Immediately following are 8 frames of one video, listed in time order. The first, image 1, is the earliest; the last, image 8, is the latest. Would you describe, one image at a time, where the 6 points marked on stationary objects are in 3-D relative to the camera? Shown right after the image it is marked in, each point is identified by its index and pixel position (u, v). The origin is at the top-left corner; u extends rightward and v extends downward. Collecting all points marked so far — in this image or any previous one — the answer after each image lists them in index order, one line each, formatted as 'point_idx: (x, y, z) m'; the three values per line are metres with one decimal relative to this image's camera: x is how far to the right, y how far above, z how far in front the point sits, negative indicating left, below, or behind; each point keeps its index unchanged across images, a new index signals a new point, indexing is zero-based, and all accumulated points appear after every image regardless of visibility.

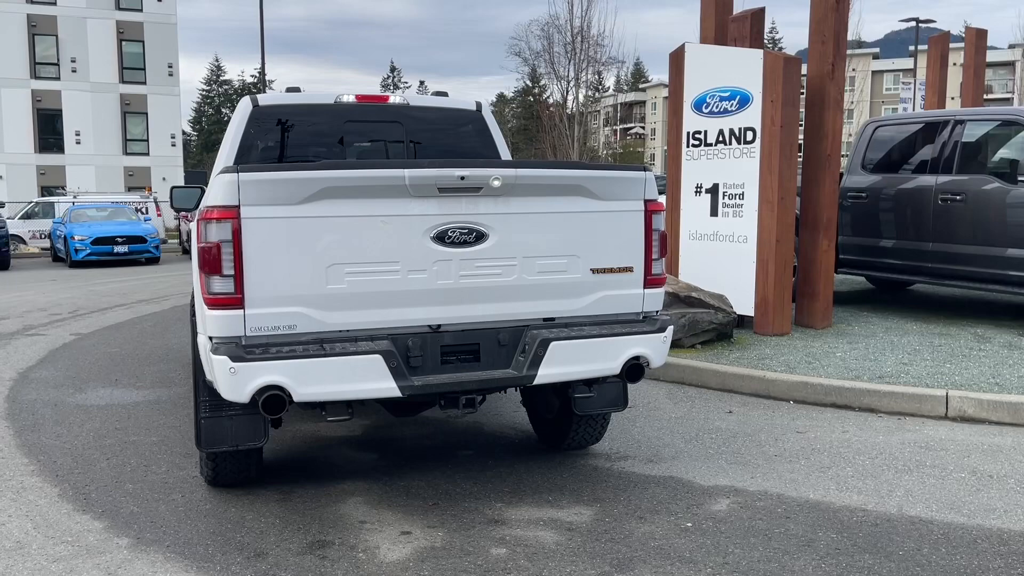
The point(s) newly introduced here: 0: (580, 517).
0: (+0.3, -1.1, +4.2) m
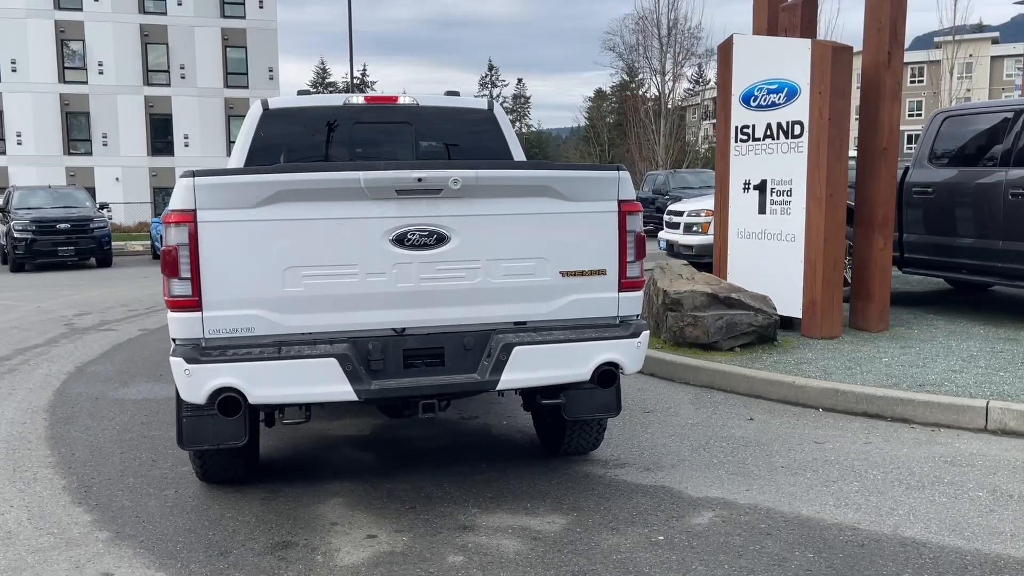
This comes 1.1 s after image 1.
0: (+0.2, -1.1, +4.0) m
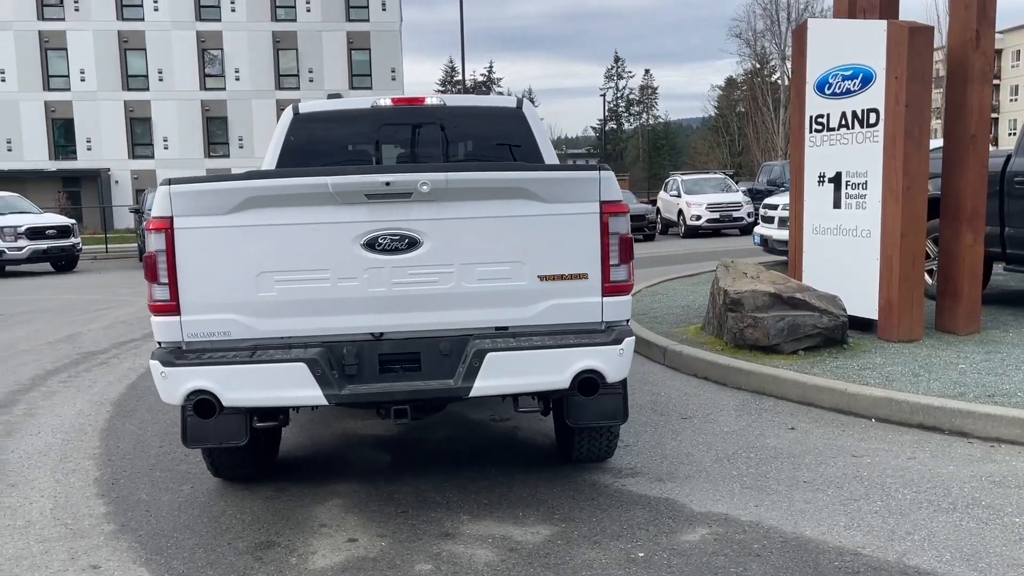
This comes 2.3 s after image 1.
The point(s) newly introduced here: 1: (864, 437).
0: (+0.1, -1.1, +3.9) m
1: (+2.2, -0.9, +5.4) m
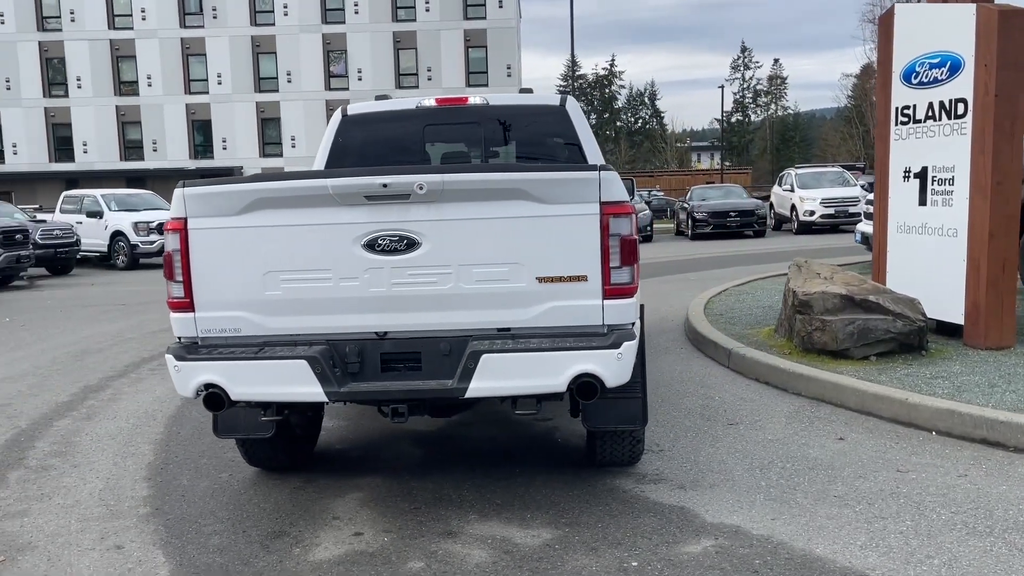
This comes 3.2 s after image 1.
0: (+0.1, -1.1, +3.9) m
1: (+2.4, -1.0, +5.0) m
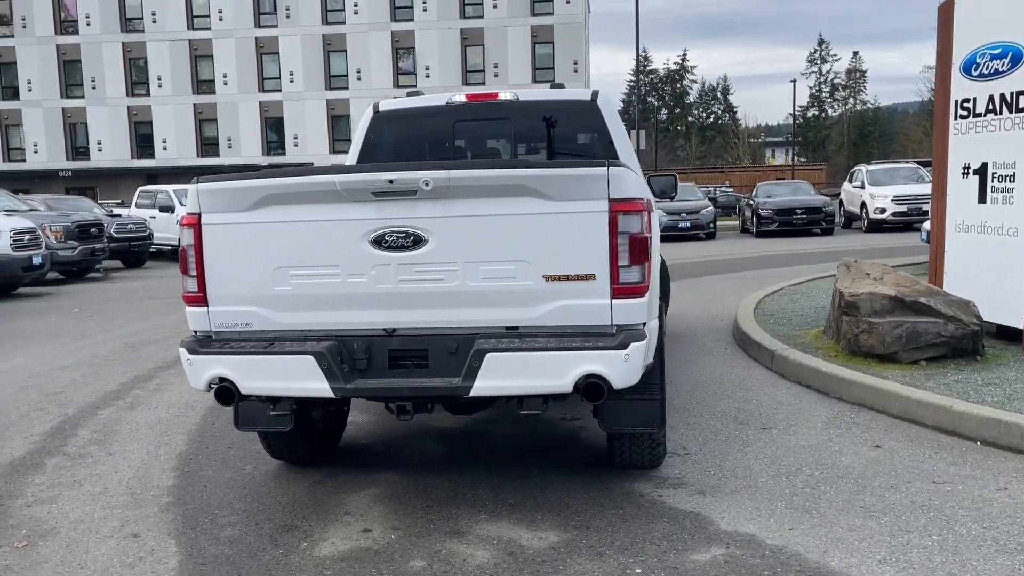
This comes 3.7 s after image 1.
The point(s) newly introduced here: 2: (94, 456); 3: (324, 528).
0: (+0.1, -1.1, +3.9) m
1: (+2.5, -1.0, +4.8) m
2: (-2.7, -1.1, +5.5) m
3: (-0.9, -1.1, +4.1) m
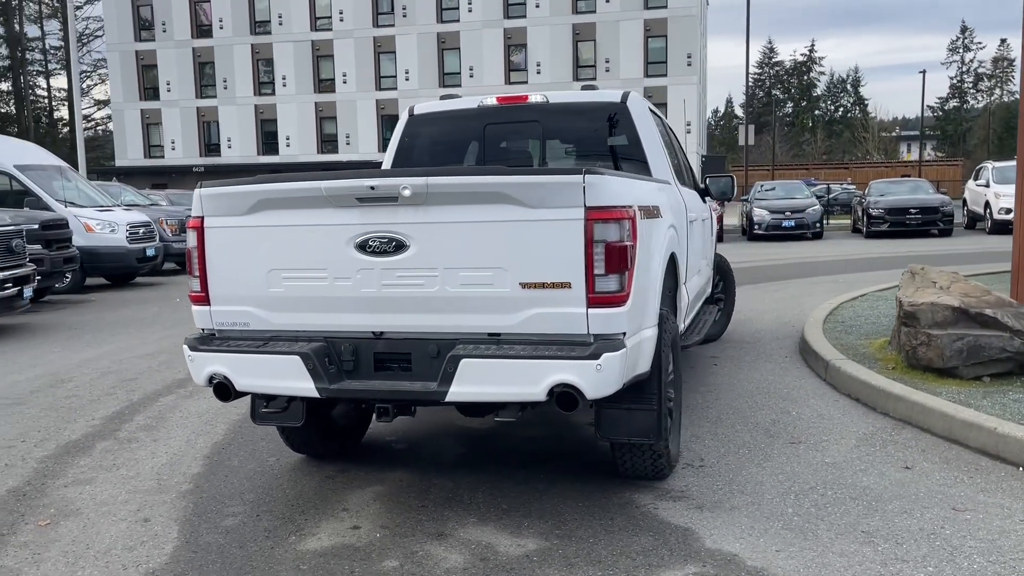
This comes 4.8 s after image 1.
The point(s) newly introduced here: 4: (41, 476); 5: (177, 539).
0: (0.0, -1.2, +3.9) m
1: (+2.5, -1.0, +4.5) m
2: (-2.5, -1.0, +5.8) m
3: (-1.0, -1.2, +4.2) m
4: (-2.8, -1.1, +5.1) m
5: (-1.6, -1.2, +4.1) m
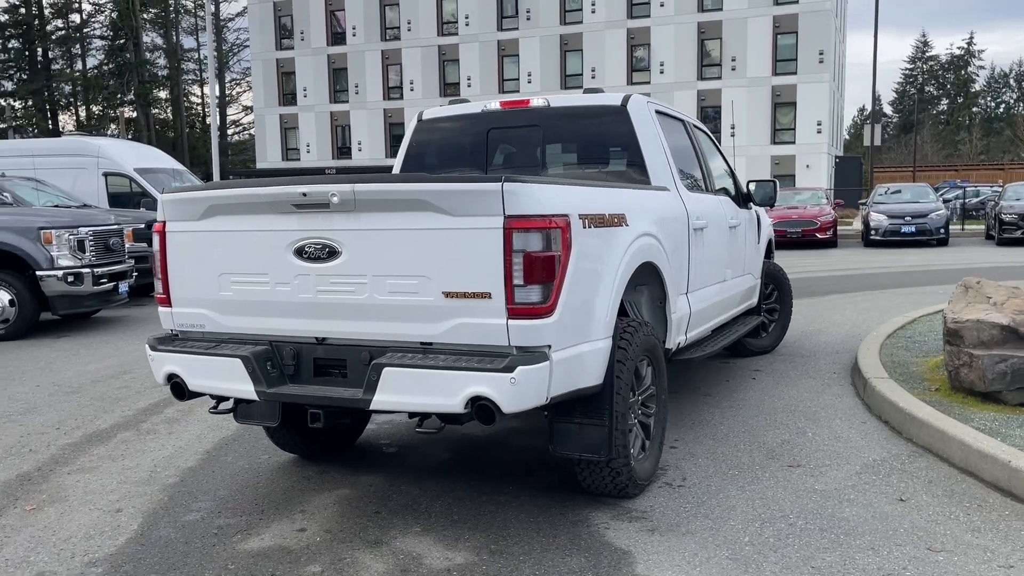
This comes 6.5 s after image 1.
0: (-0.3, -1.2, +3.8) m
1: (+2.2, -1.1, +4.0) m
2: (-2.5, -1.0, +6.1) m
3: (-1.2, -1.2, +4.3) m
4: (-2.9, -1.1, +5.5) m
5: (-1.9, -1.2, +4.2) m
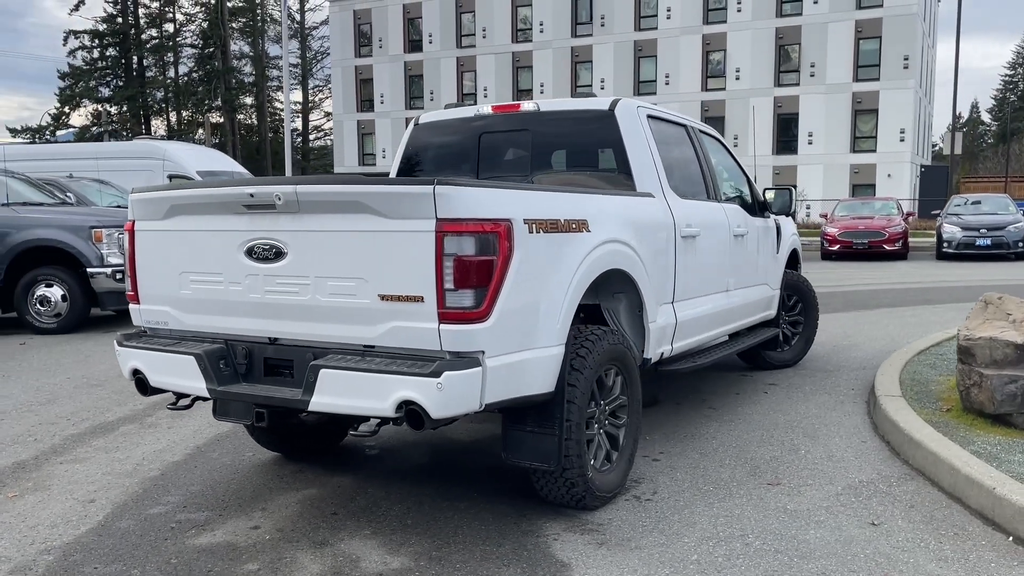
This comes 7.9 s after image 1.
0: (-0.6, -1.2, +3.8) m
1: (+2.0, -1.2, +3.8) m
2: (-2.6, -1.0, +6.3) m
3: (-1.5, -1.2, +4.4) m
4: (-3.0, -1.1, +5.7) m
5: (-2.1, -1.2, +4.4) m
